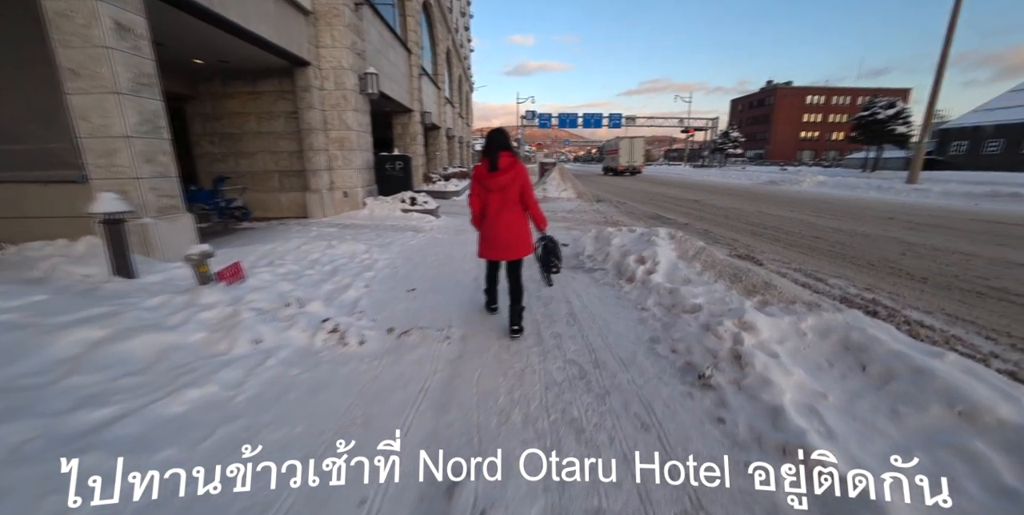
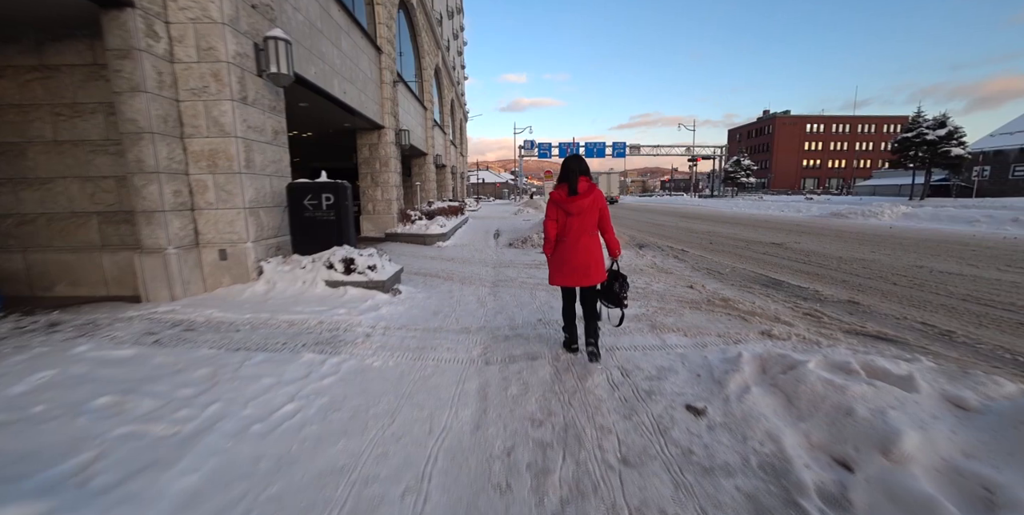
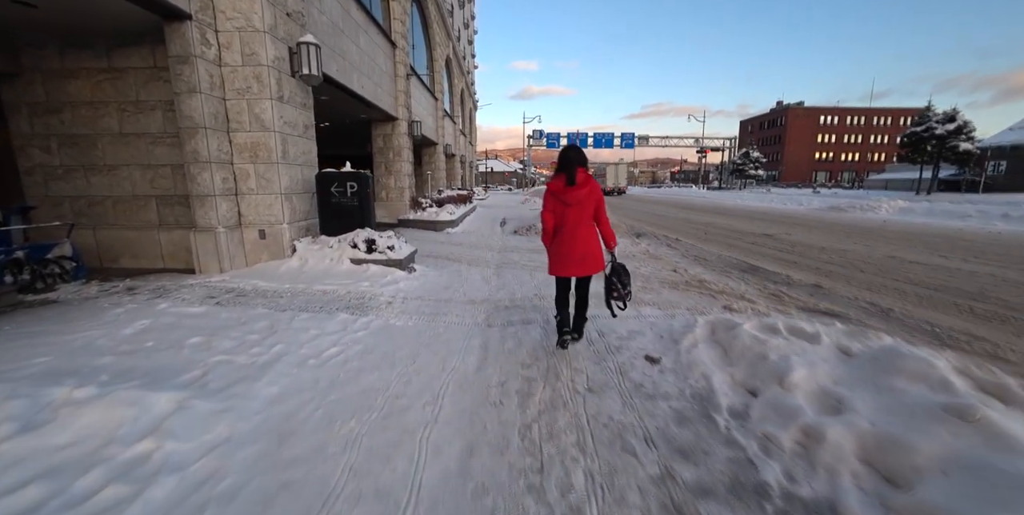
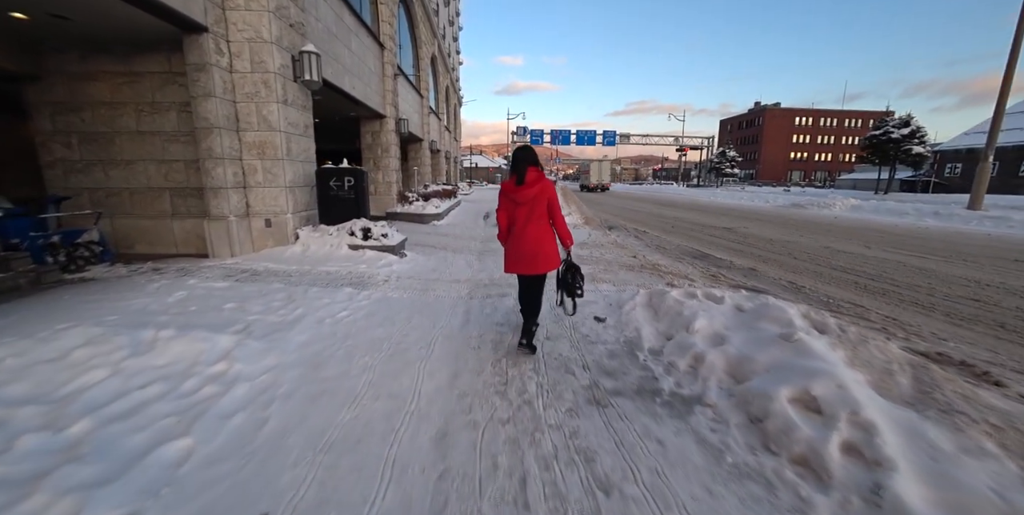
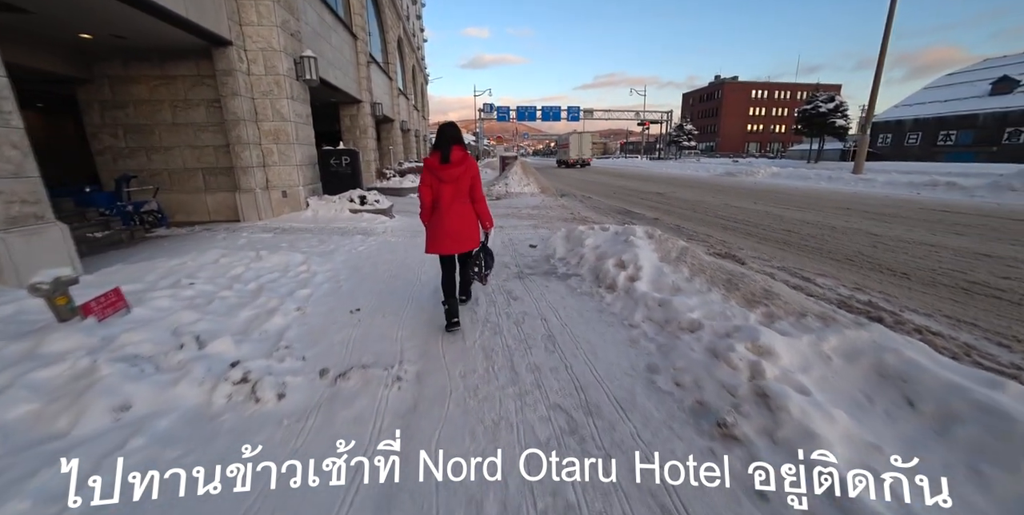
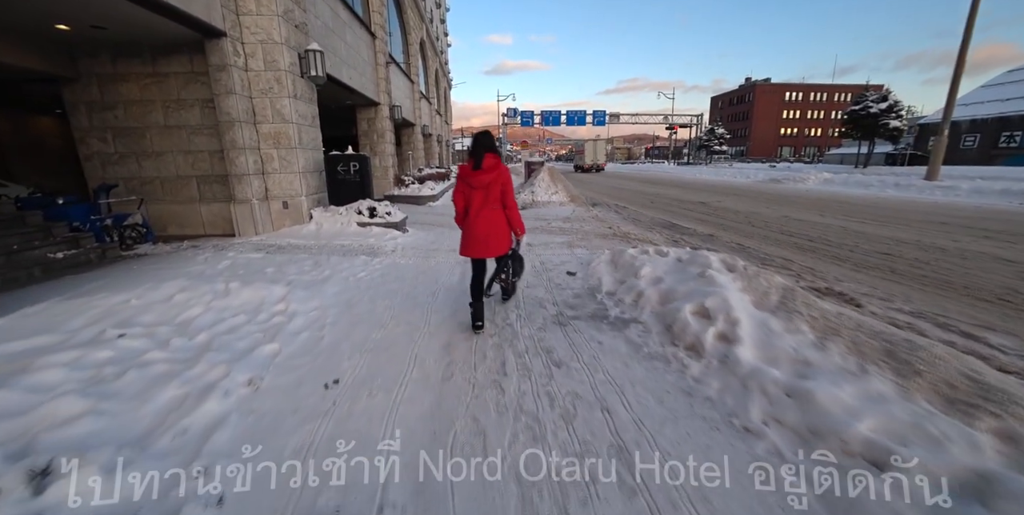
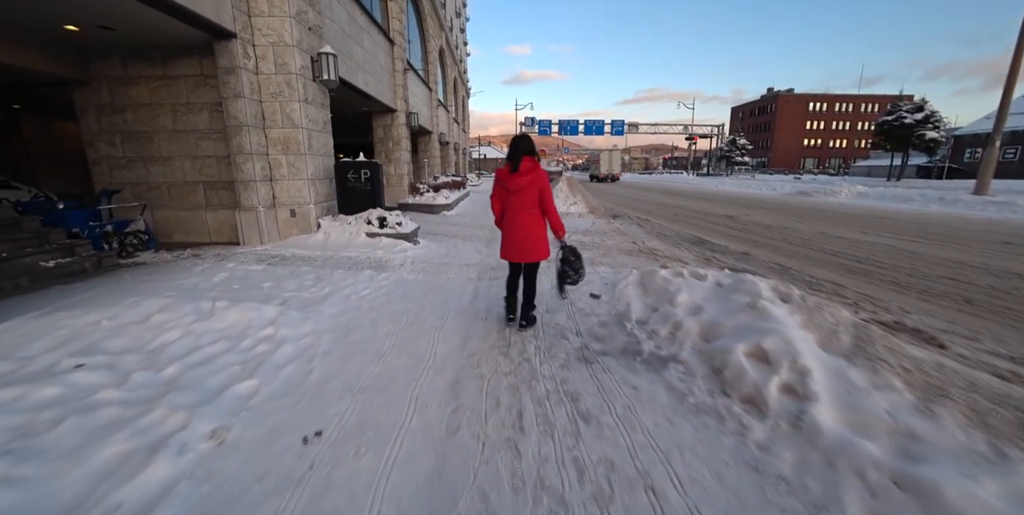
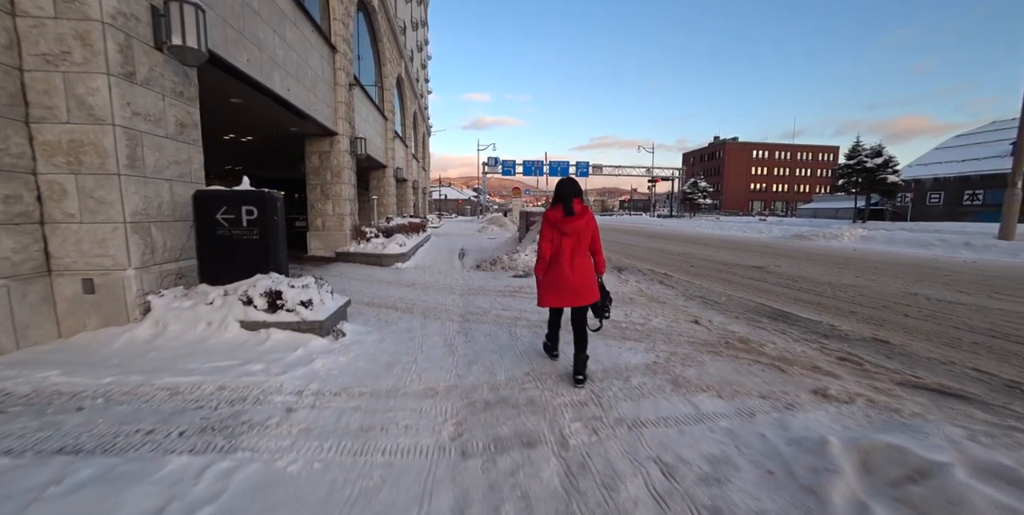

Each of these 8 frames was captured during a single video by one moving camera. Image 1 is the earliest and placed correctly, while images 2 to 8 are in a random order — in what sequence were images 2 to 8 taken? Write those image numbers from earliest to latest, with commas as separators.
5, 6, 7, 4, 3, 2, 8
